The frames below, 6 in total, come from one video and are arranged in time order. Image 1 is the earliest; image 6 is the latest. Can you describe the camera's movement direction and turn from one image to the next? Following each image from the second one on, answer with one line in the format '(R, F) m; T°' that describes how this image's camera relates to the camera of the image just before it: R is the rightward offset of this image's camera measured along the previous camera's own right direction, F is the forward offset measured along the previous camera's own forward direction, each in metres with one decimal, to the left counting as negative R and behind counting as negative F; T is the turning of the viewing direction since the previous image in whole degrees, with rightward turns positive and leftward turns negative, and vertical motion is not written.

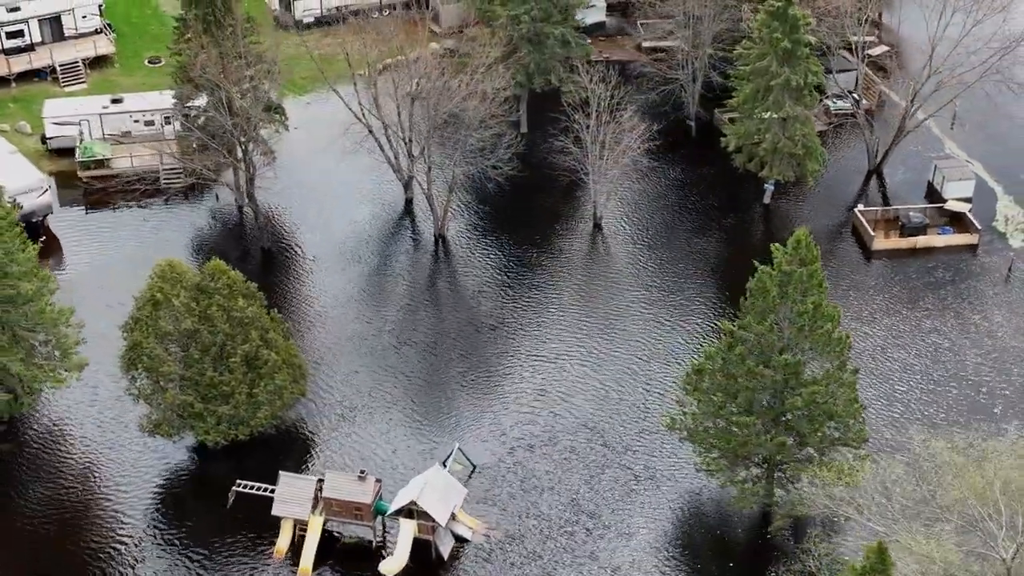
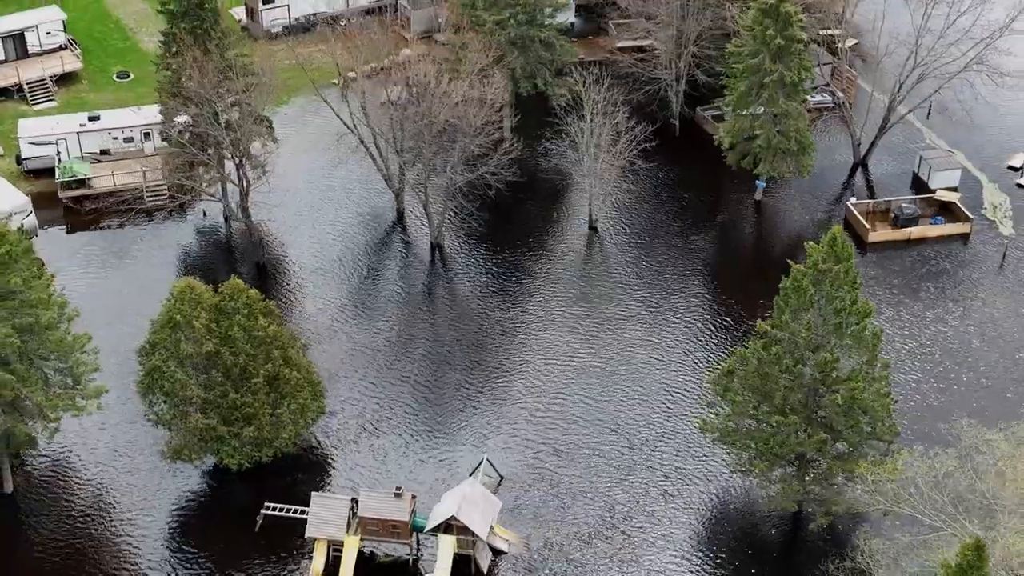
(-3.0, +0.5) m; +3°
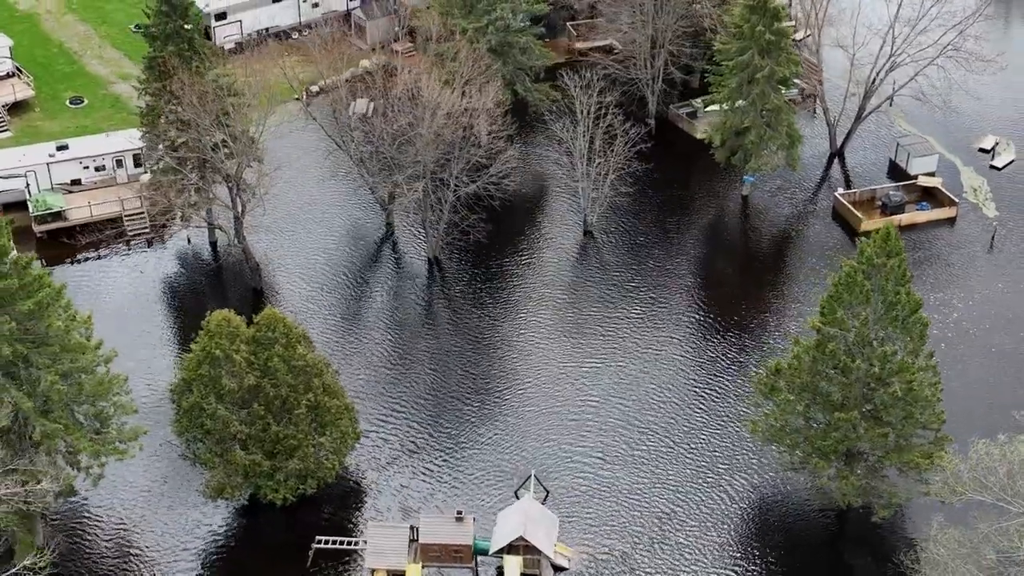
(-4.6, +0.8) m; +5°
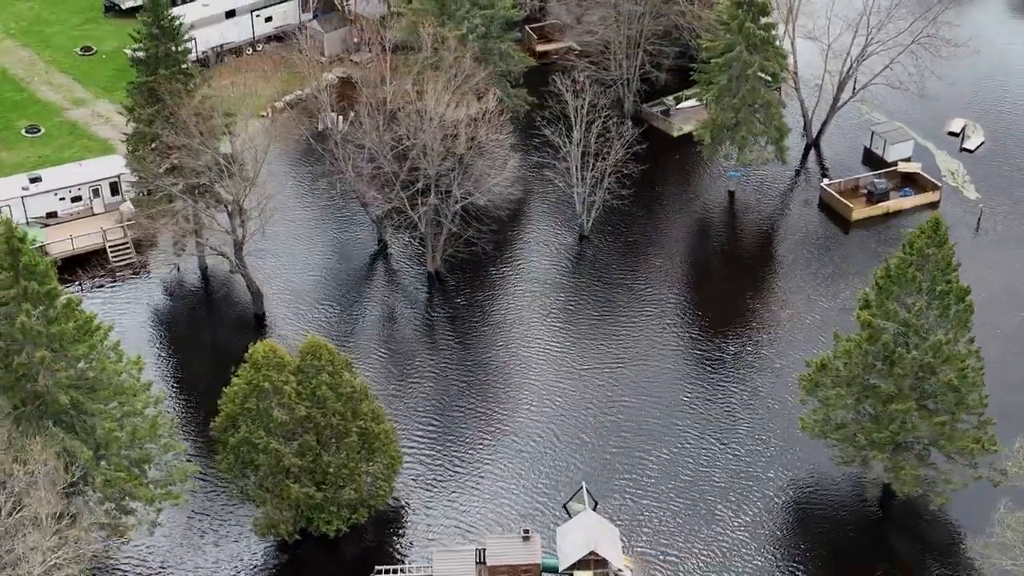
(-4.6, +0.8) m; +5°
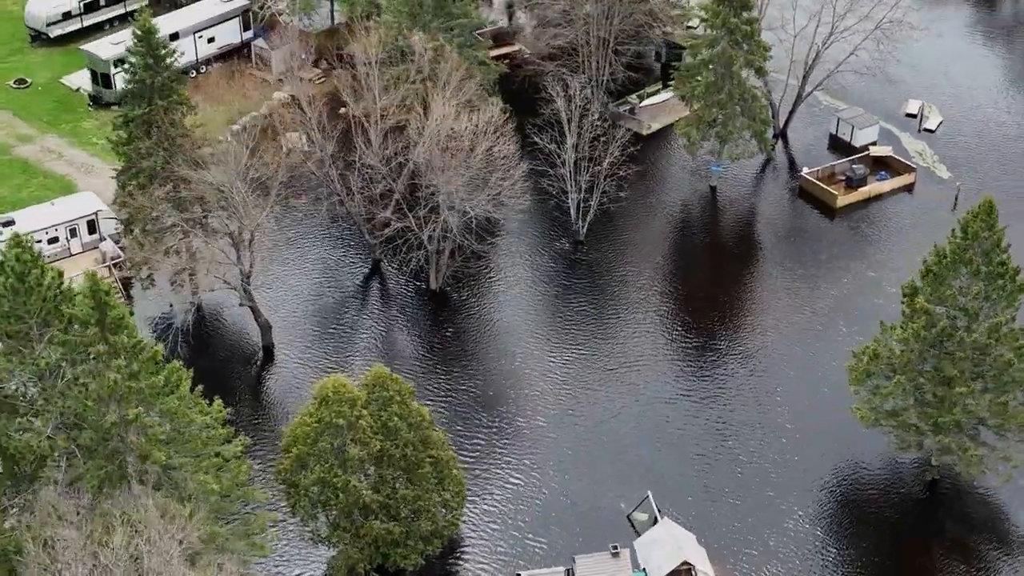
(-5.7, +1.0) m; +6°
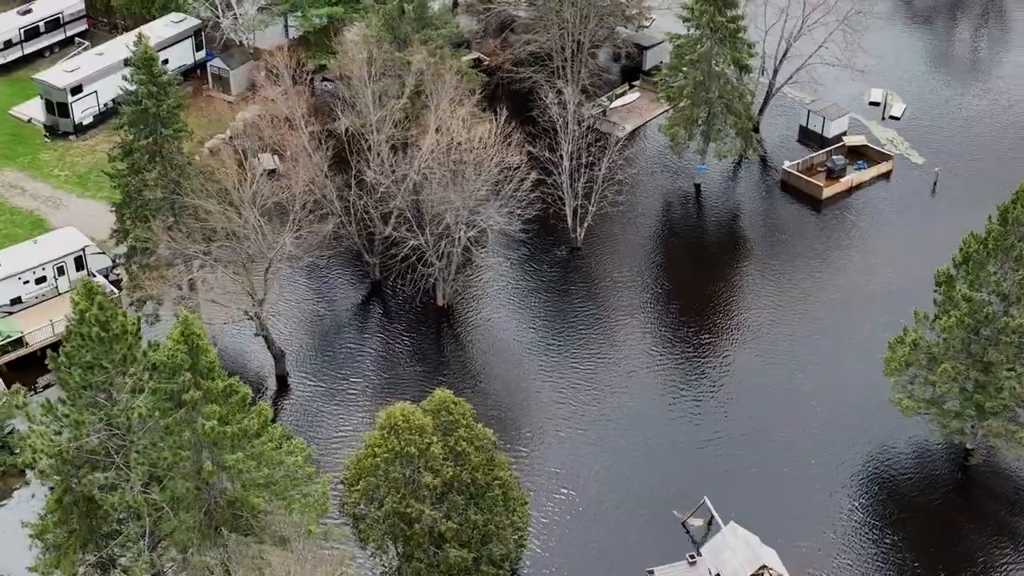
(-4.7, +0.8) m; +5°
